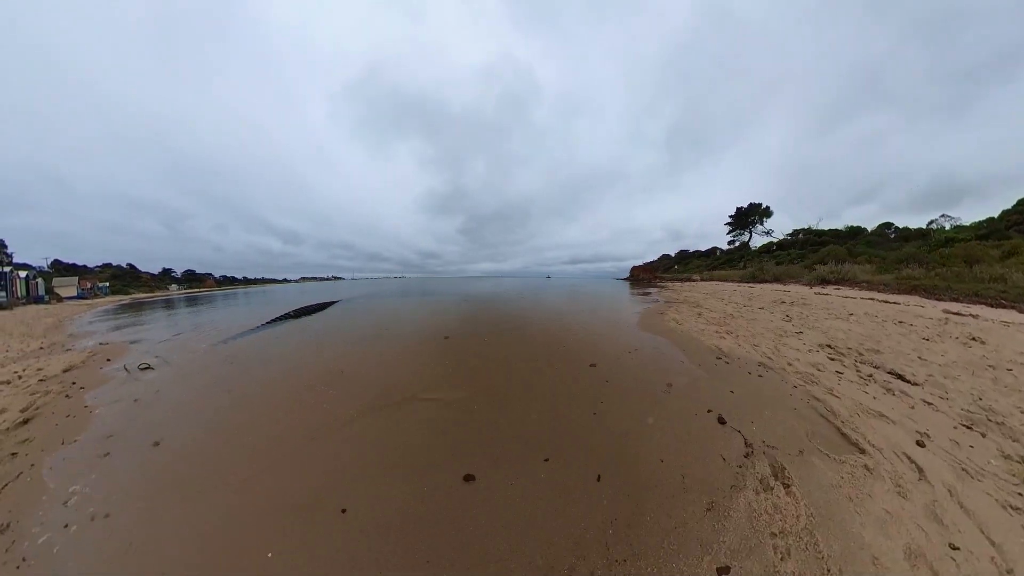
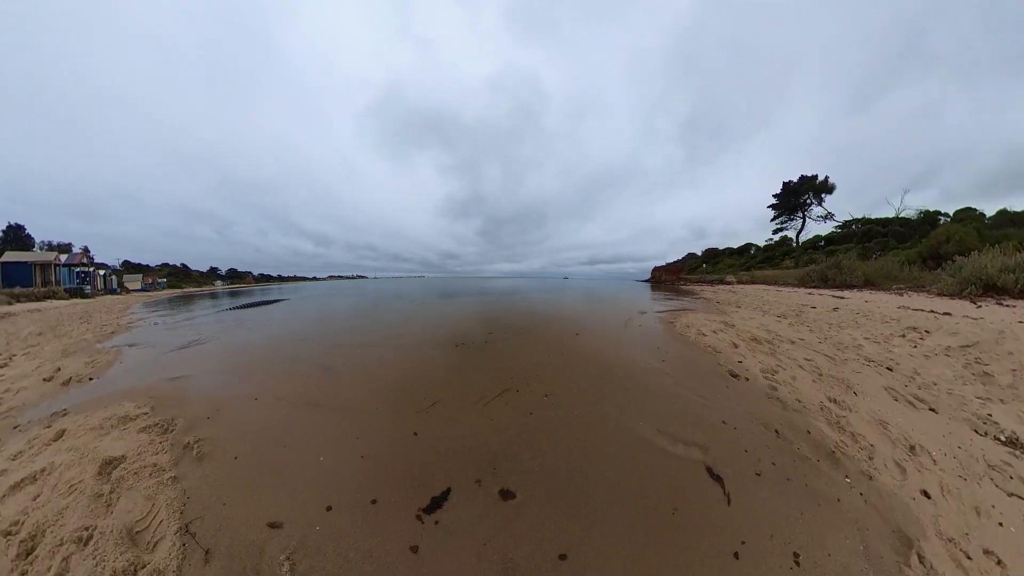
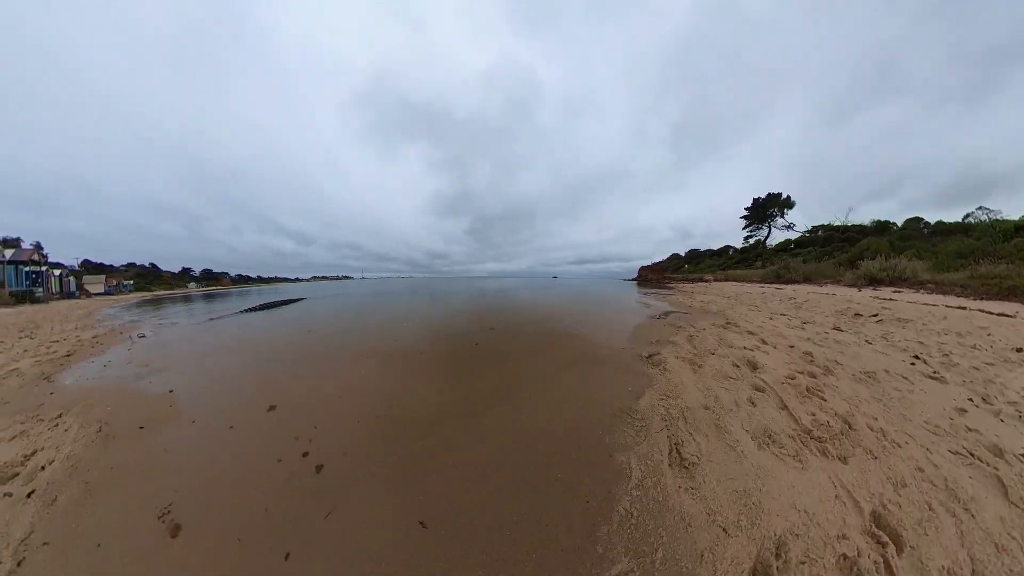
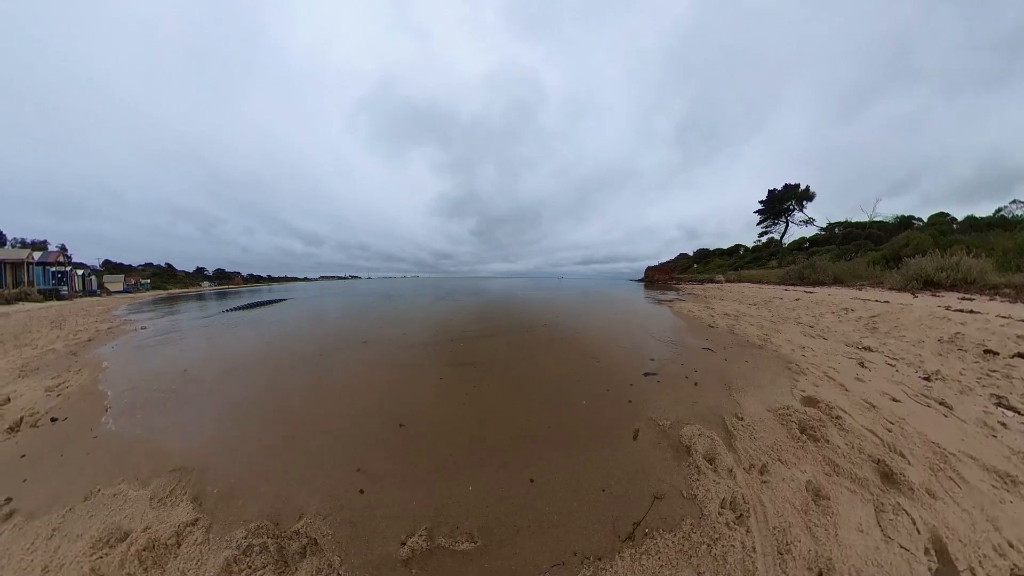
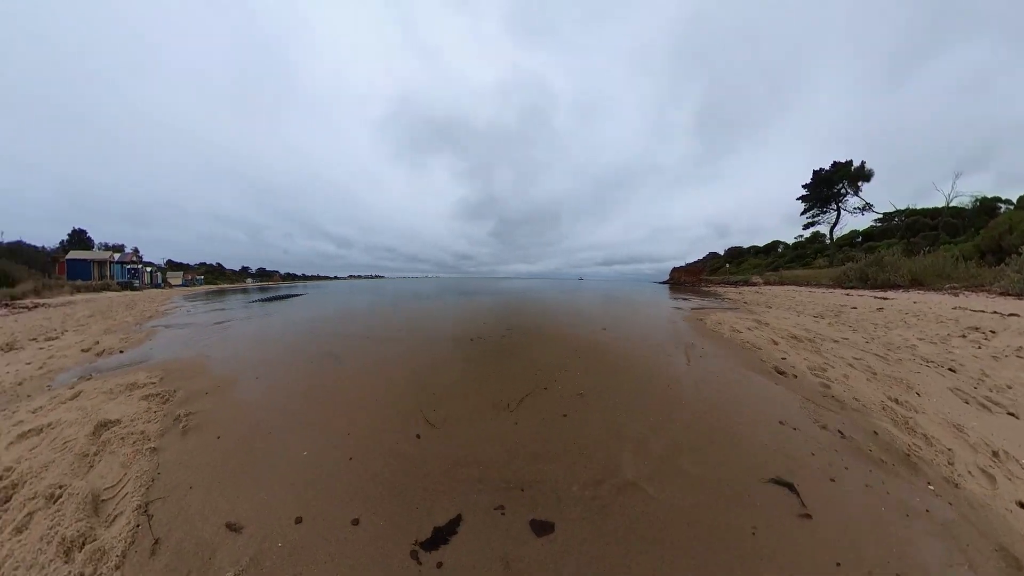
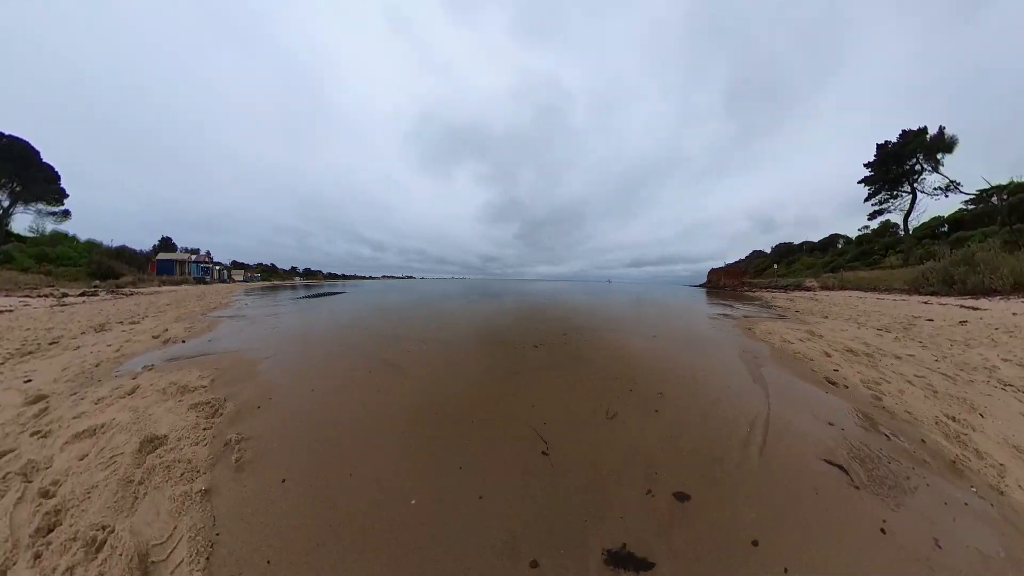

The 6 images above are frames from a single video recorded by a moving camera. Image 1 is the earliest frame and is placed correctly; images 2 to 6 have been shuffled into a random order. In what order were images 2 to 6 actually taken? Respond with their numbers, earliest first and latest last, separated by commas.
3, 4, 2, 5, 6
